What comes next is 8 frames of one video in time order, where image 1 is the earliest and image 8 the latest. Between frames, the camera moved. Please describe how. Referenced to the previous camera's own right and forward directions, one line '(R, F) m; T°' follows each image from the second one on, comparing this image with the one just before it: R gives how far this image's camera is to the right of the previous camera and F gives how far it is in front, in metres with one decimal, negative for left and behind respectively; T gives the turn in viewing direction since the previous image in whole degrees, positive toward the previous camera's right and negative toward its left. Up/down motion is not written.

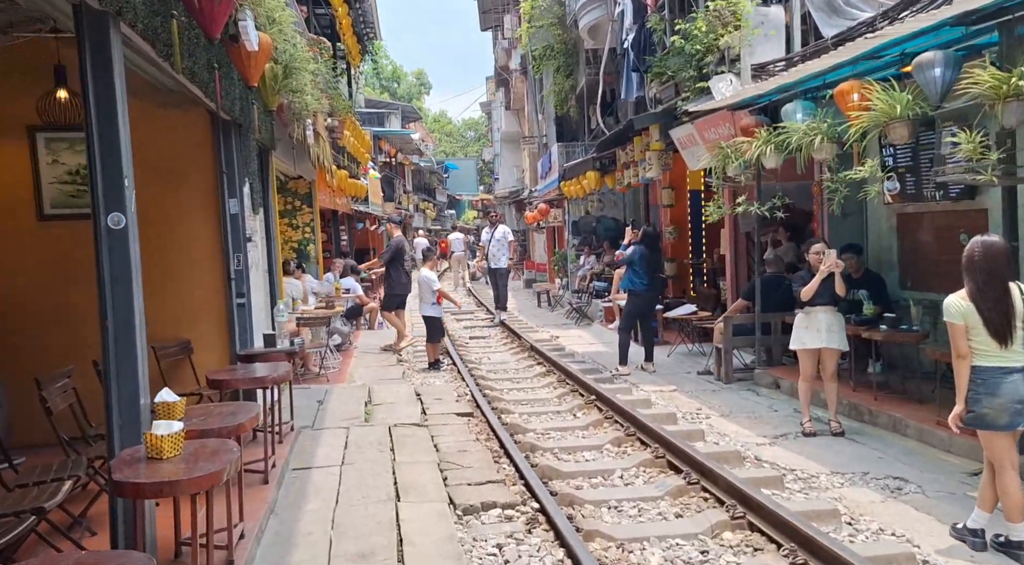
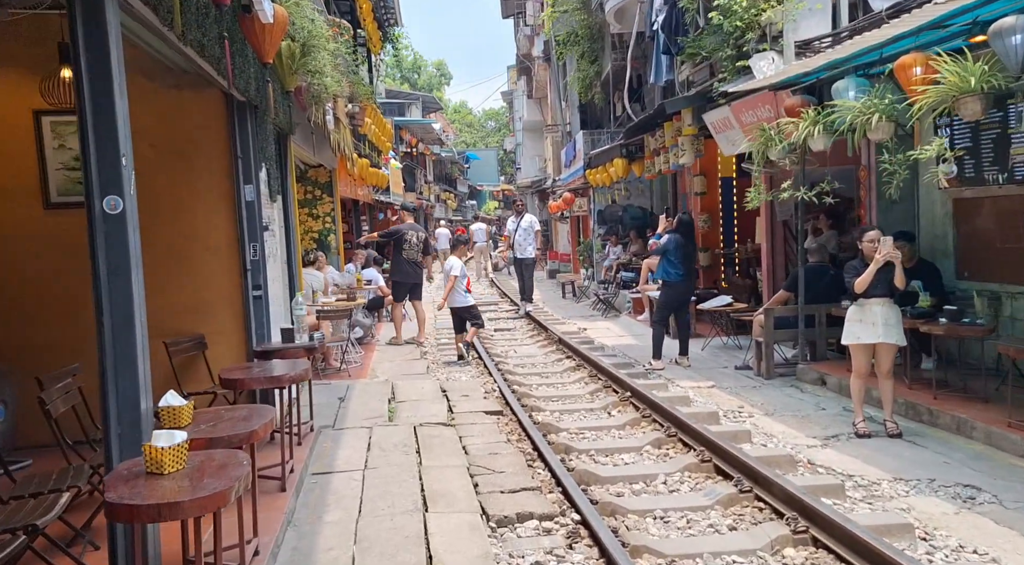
(-0.1, +0.5) m; -1°
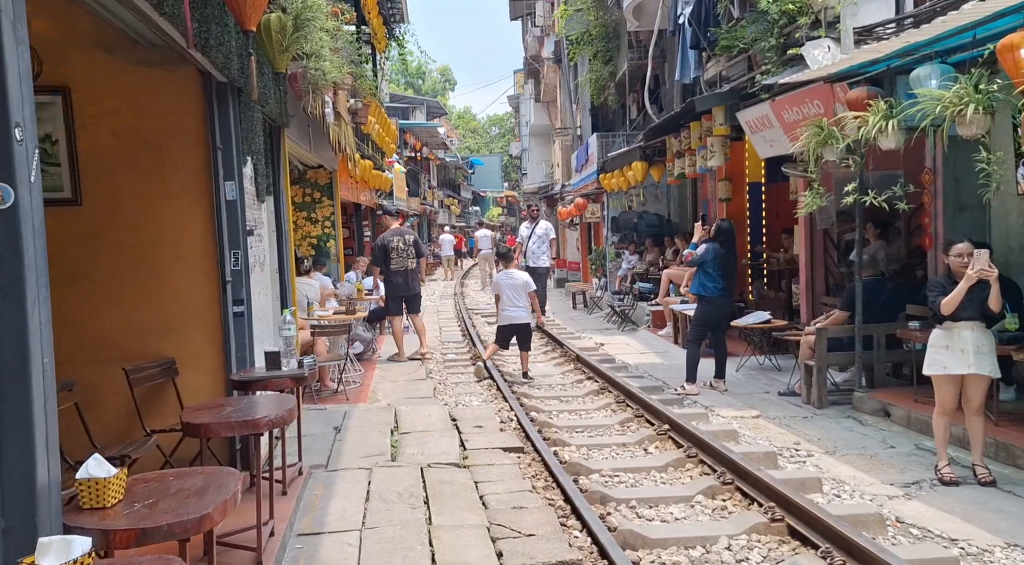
(-0.2, +1.2) m; 0°
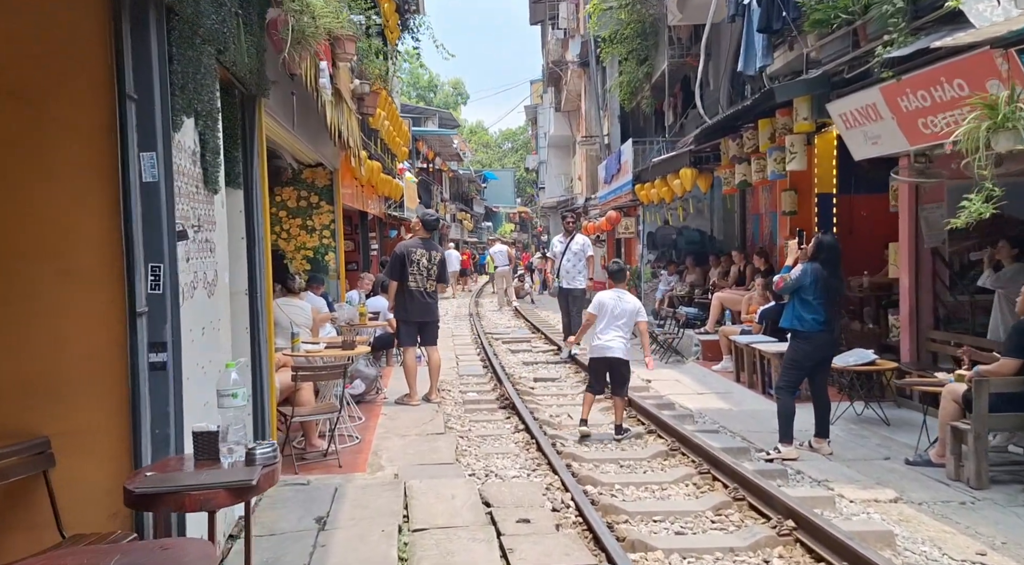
(-0.3, +2.5) m; 0°
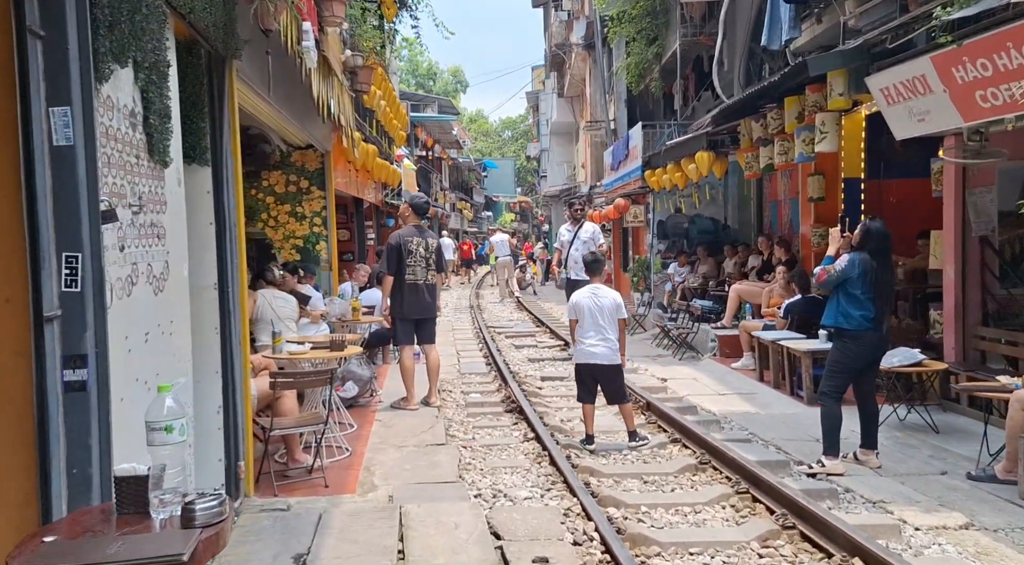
(-0.1, +1.0) m; 0°
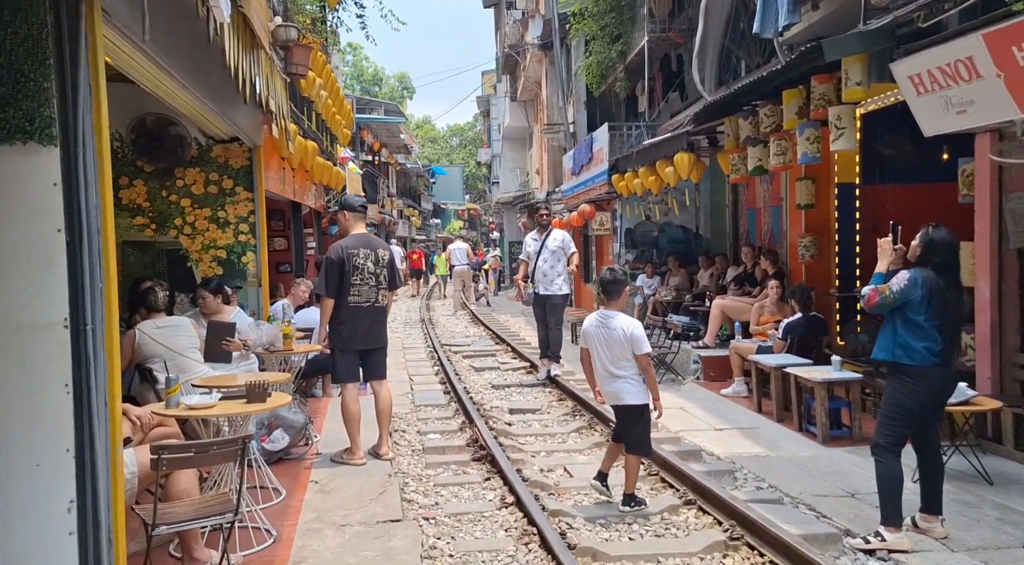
(-0.2, +1.7) m; +3°
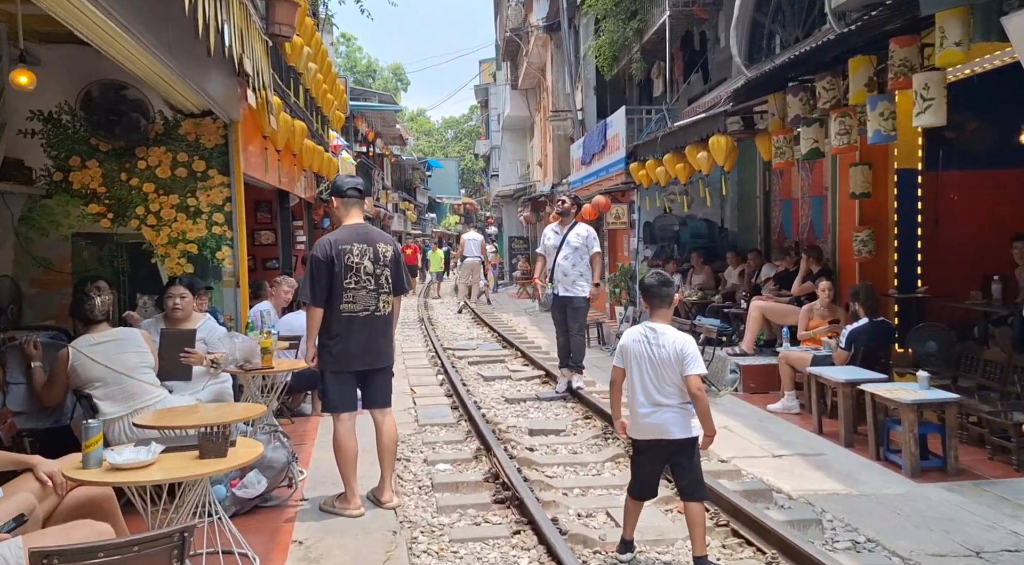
(-0.2, +1.6) m; 0°
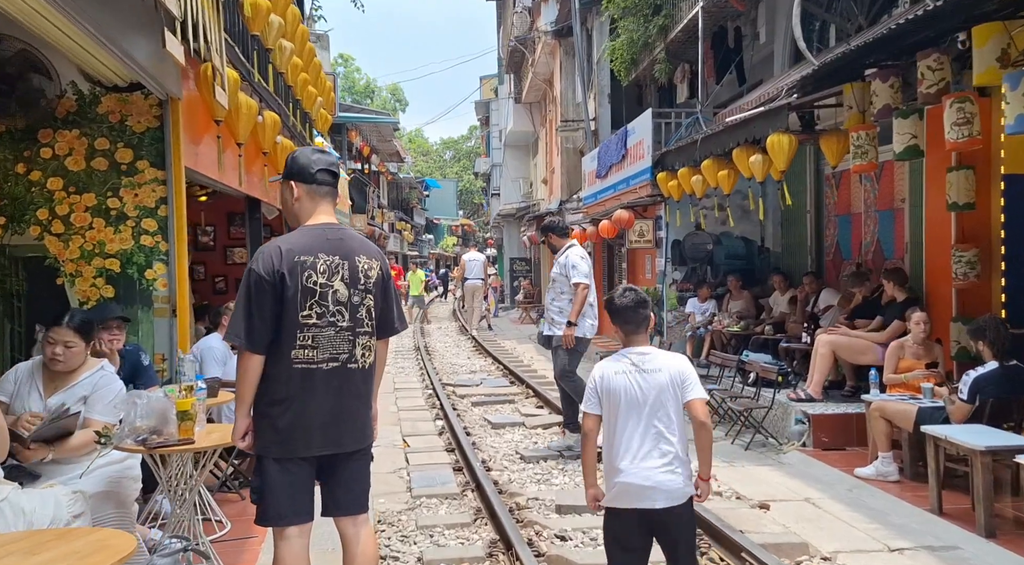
(-0.2, +2.2) m; 0°
